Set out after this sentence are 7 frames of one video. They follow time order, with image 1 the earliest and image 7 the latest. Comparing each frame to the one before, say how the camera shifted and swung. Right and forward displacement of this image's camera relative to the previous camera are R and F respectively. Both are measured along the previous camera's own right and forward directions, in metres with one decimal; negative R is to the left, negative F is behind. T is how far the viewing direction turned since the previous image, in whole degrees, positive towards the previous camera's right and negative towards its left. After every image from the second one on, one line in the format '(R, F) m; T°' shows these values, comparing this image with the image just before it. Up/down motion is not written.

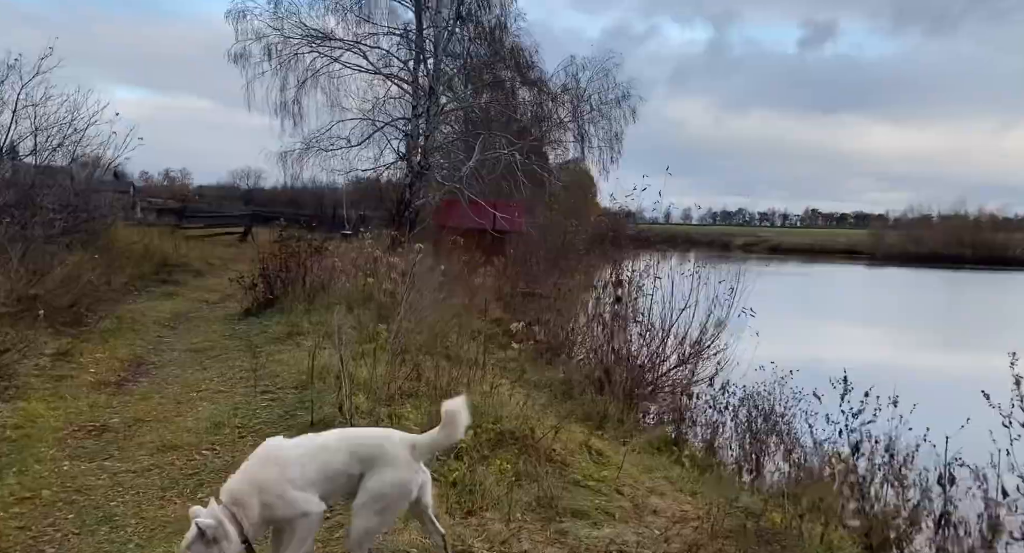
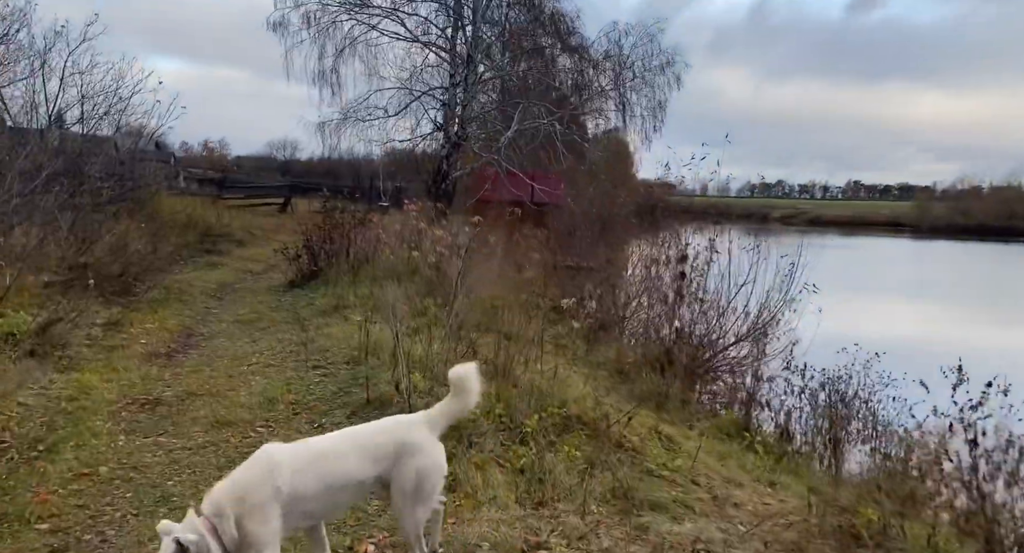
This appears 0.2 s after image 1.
(-0.2, +0.2) m; -3°
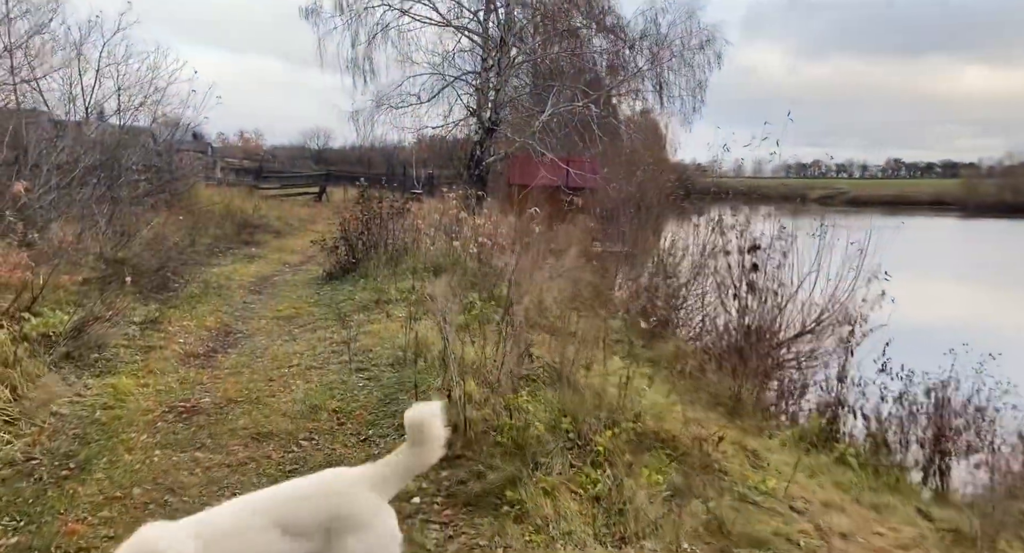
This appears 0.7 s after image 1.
(-0.2, +0.4) m; -3°
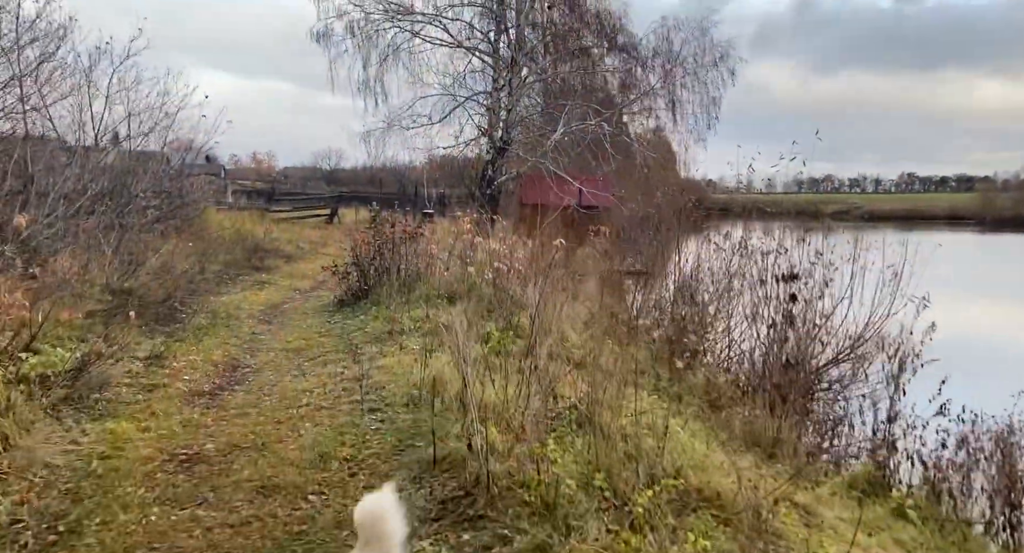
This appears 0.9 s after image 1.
(-0.1, +0.3) m; -1°
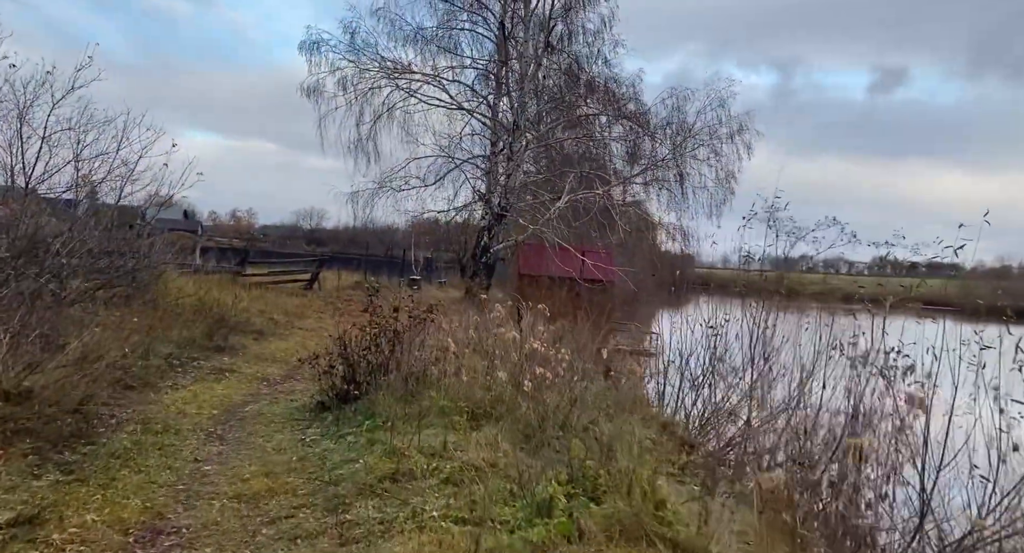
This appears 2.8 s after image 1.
(-0.6, +2.3) m; +2°
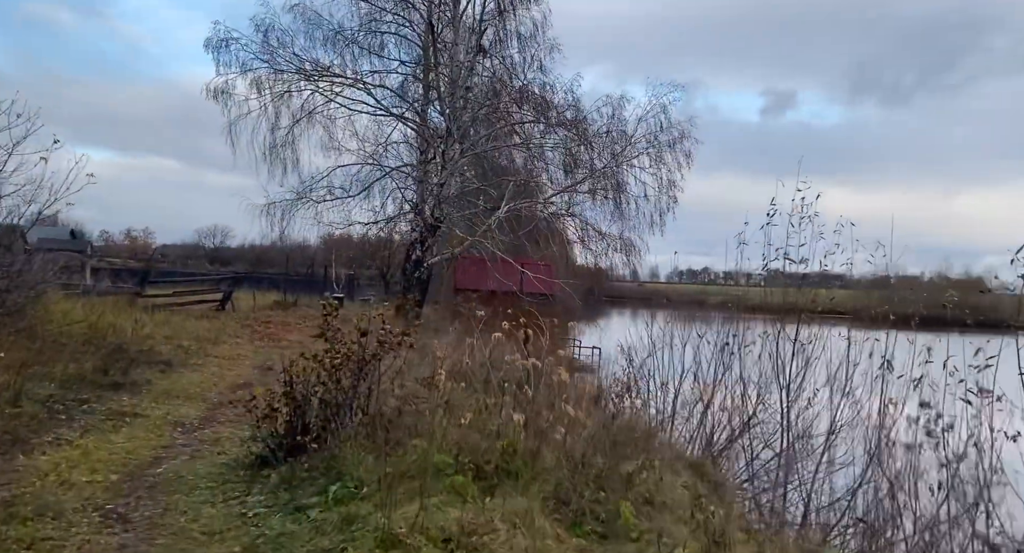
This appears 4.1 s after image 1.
(-0.7, +1.8) m; +7°
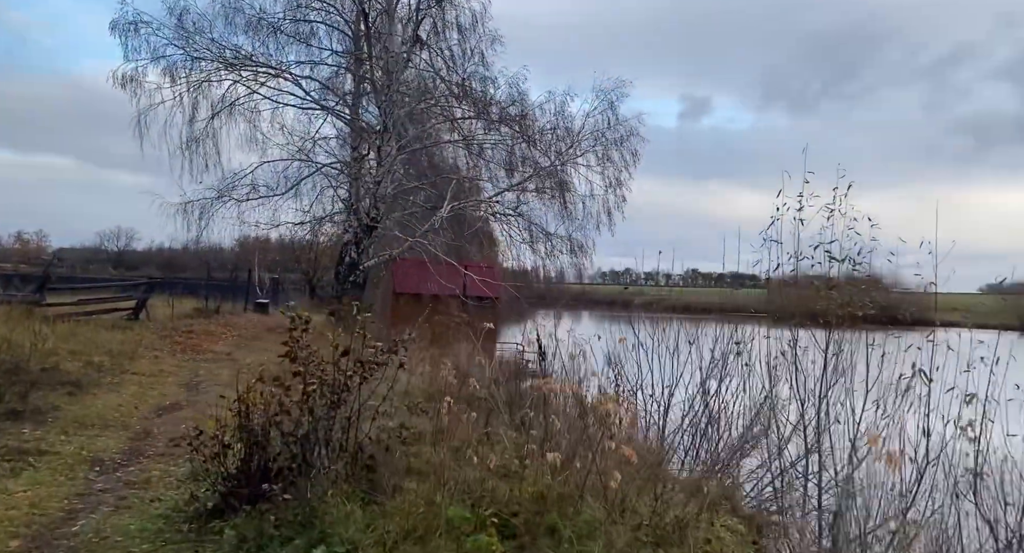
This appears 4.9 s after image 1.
(-0.6, +1.1) m; +6°
